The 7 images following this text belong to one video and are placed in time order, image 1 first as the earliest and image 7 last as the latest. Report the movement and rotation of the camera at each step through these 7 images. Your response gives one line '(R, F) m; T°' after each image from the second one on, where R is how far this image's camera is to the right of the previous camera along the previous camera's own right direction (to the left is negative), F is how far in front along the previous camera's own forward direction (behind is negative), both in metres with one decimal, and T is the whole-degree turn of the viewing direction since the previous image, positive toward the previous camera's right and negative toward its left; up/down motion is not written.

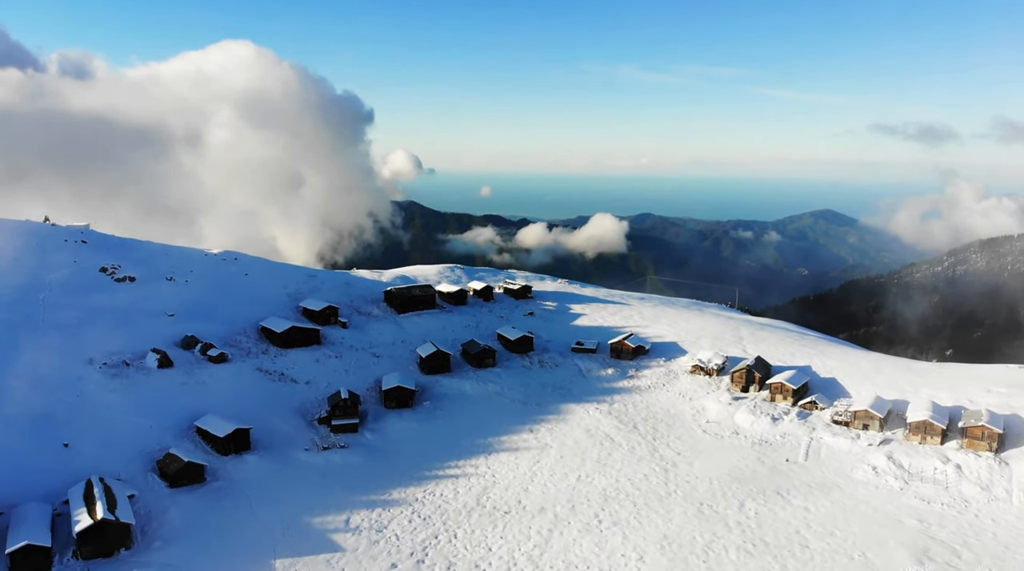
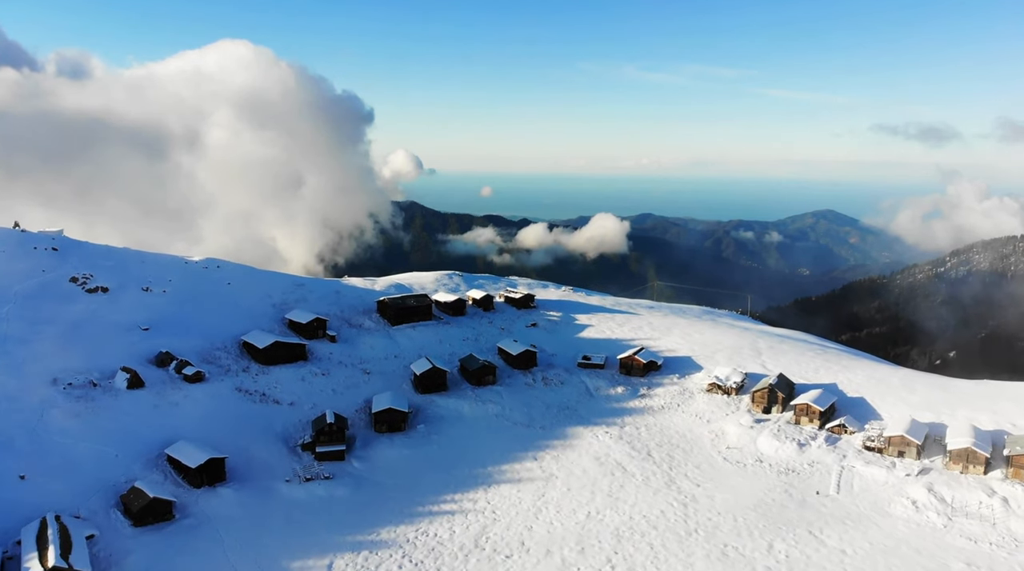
(-0.1, +4.7) m; 0°
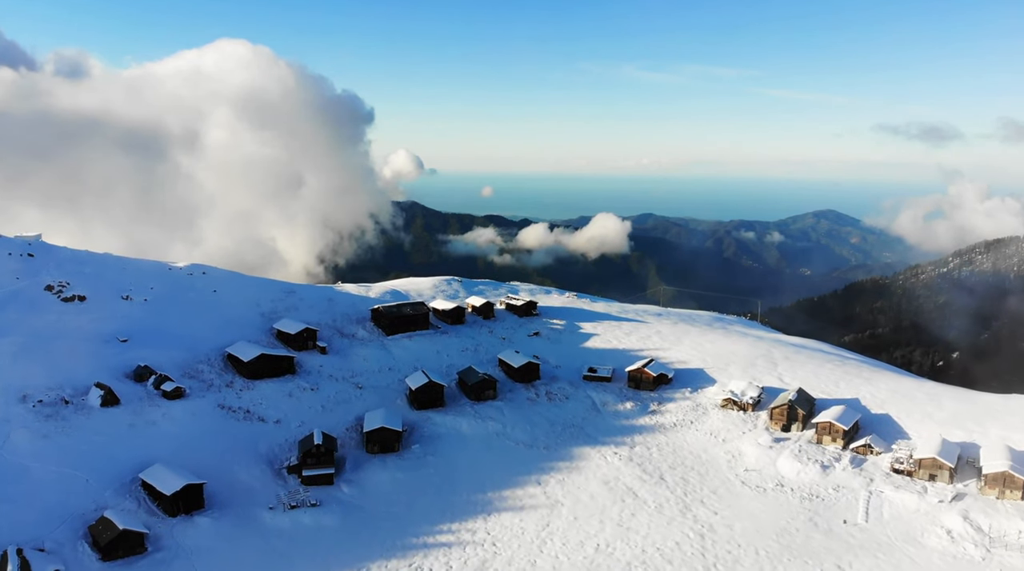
(-0.1, +3.5) m; 0°
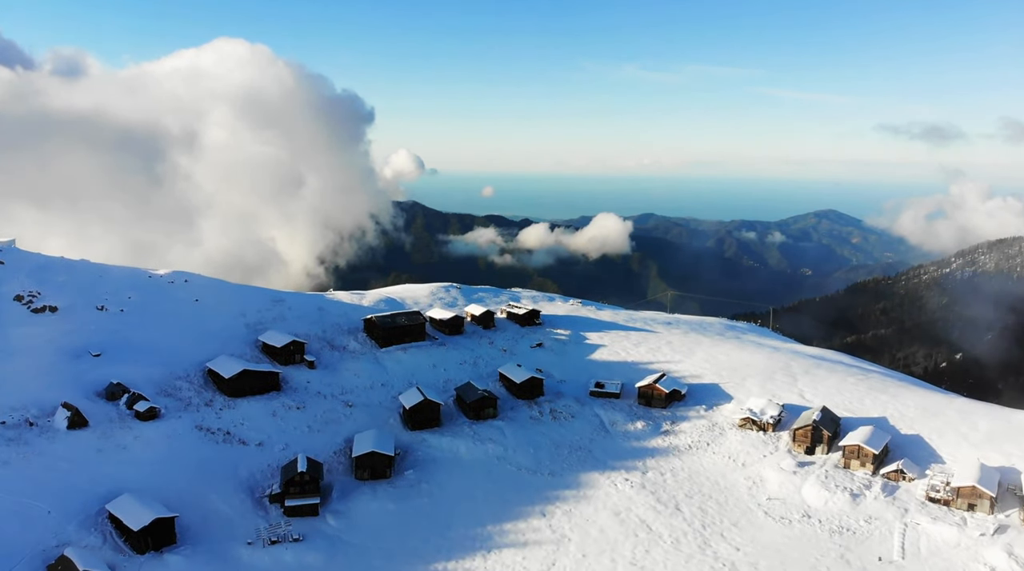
(-0.1, +3.8) m; 0°
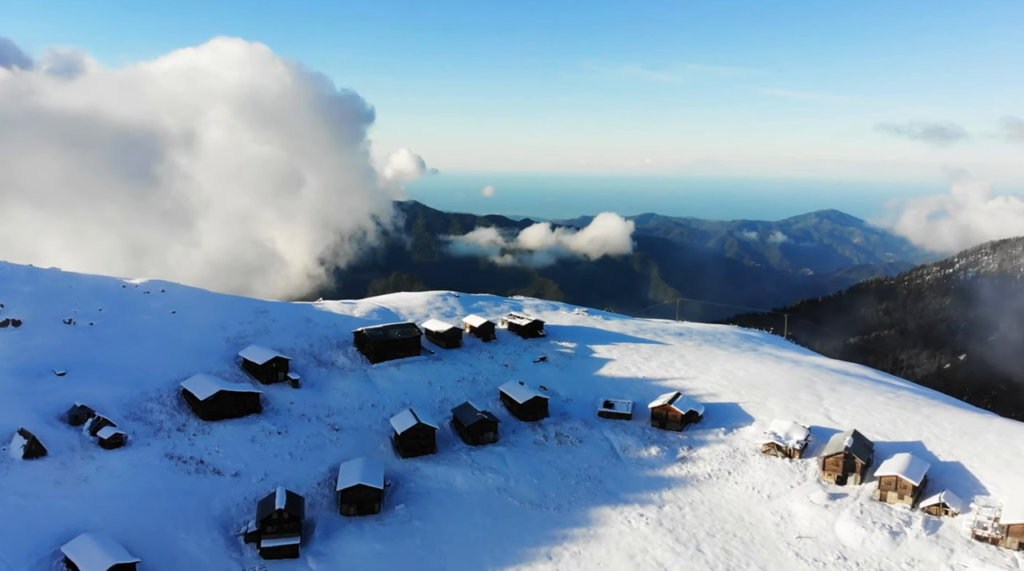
(-0.1, +4.2) m; 0°
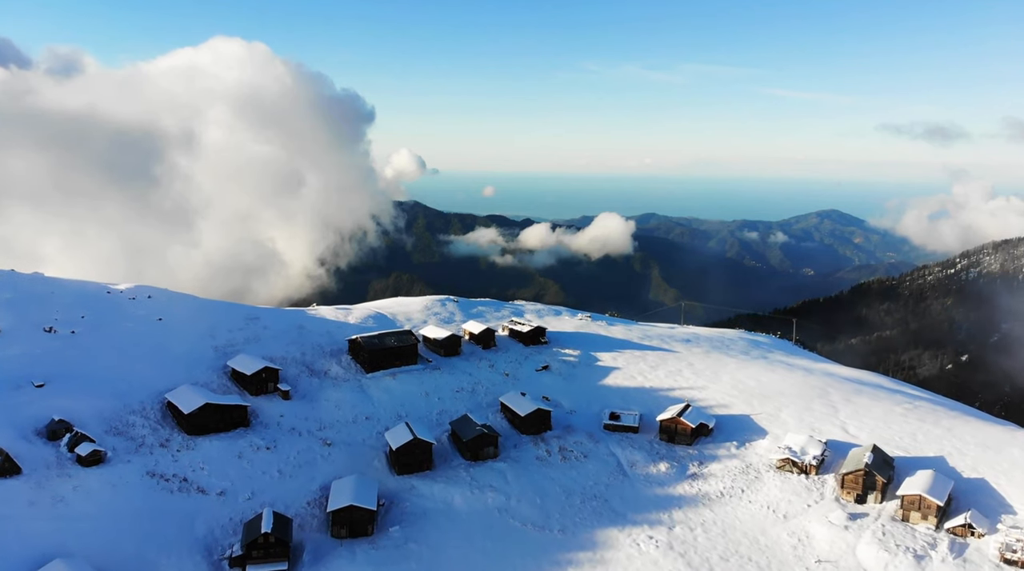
(-0.1, +2.3) m; 0°
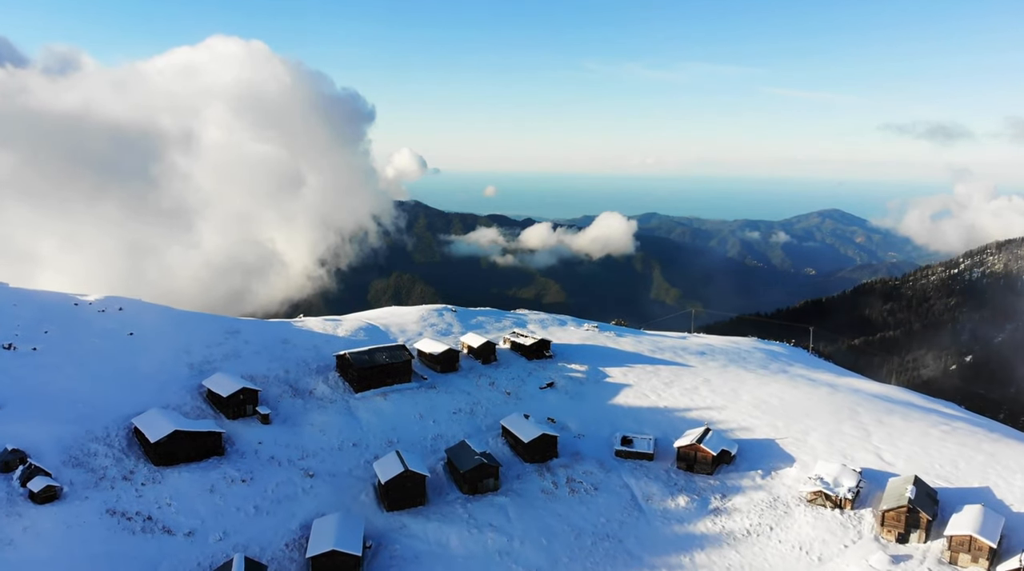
(-0.1, +4.2) m; 0°
